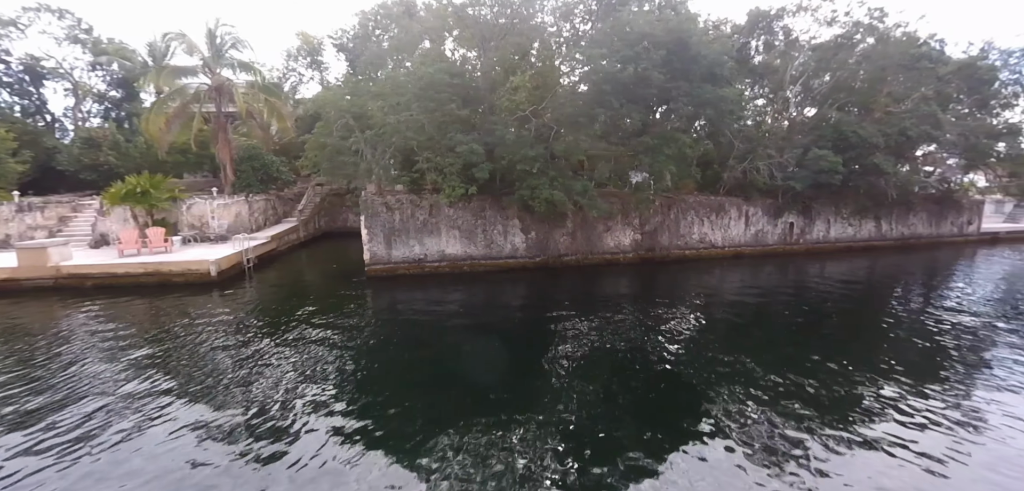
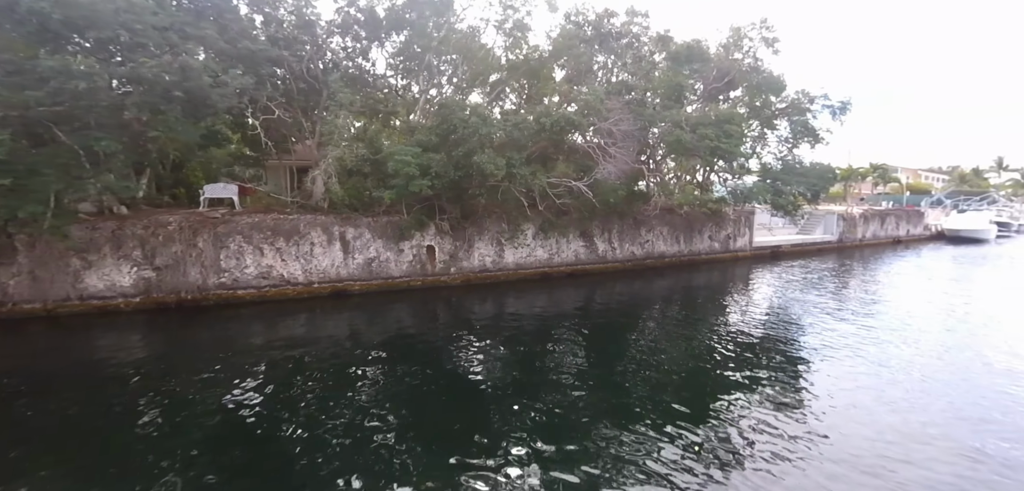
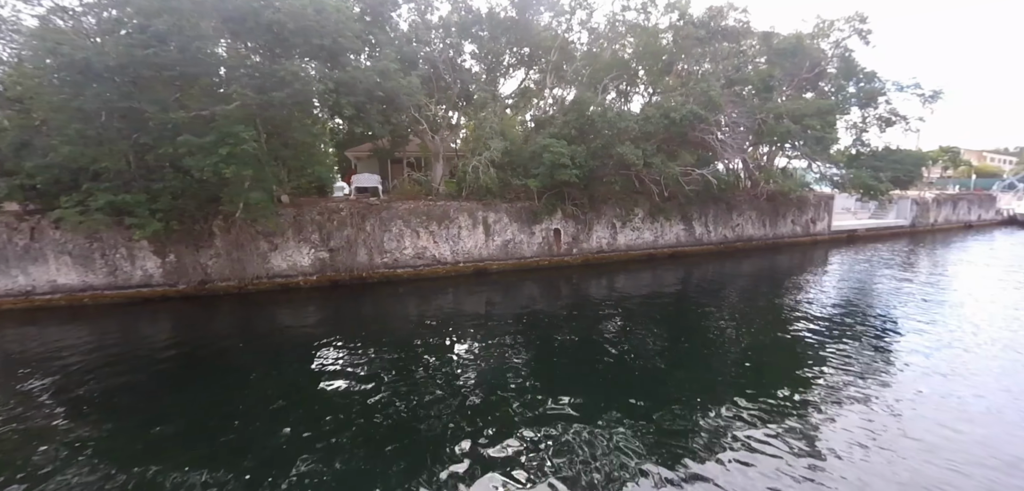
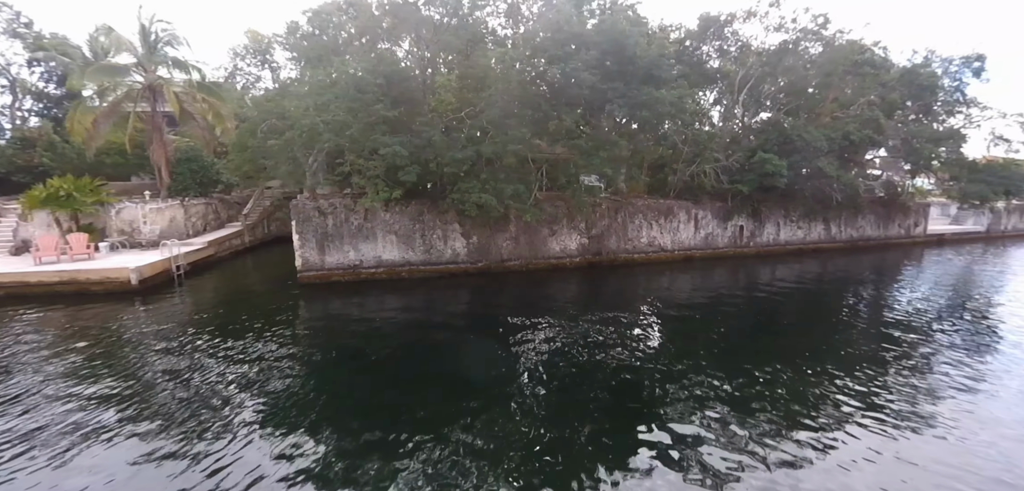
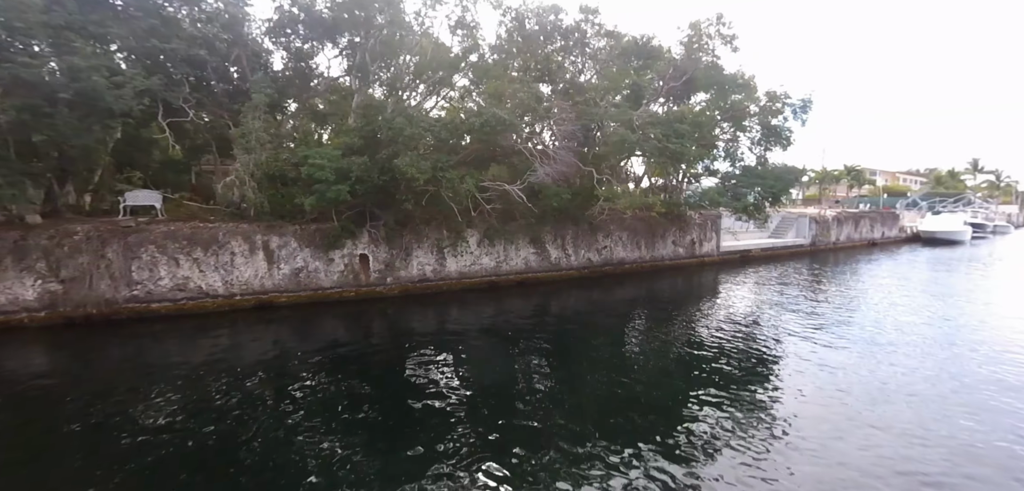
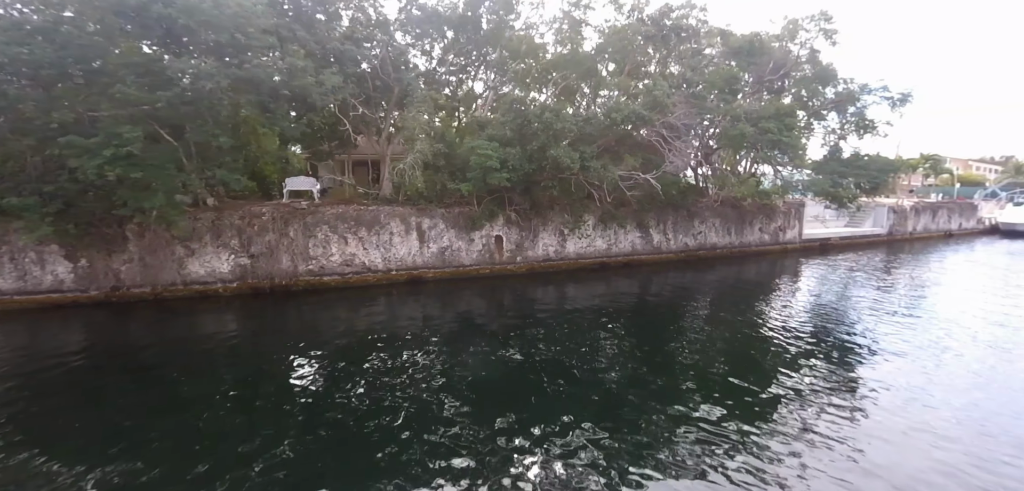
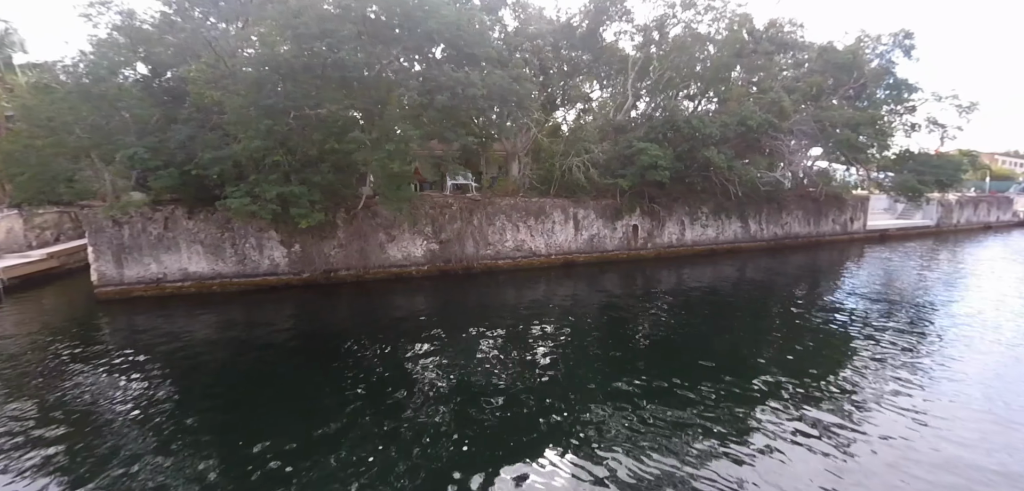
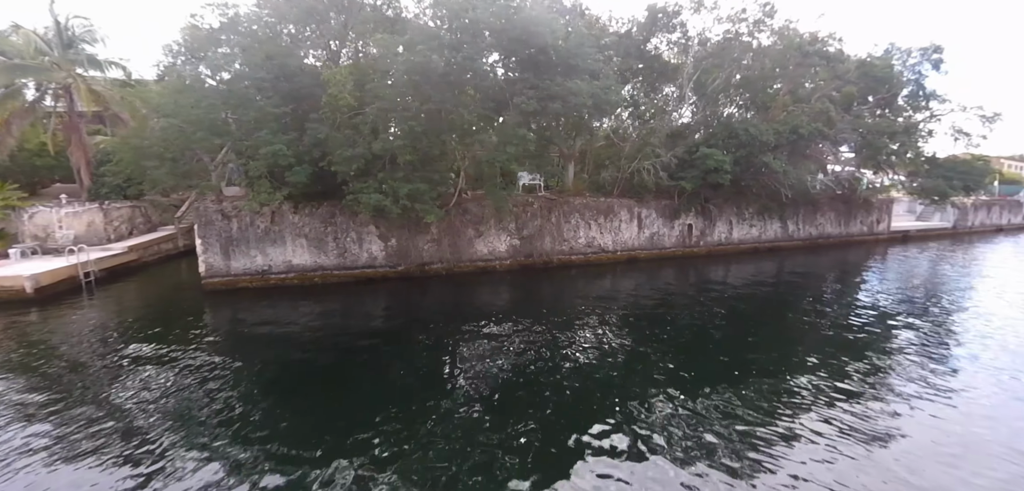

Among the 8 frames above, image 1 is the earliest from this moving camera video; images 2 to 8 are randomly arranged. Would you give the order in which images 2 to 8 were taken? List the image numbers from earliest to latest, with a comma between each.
4, 8, 7, 3, 6, 2, 5
